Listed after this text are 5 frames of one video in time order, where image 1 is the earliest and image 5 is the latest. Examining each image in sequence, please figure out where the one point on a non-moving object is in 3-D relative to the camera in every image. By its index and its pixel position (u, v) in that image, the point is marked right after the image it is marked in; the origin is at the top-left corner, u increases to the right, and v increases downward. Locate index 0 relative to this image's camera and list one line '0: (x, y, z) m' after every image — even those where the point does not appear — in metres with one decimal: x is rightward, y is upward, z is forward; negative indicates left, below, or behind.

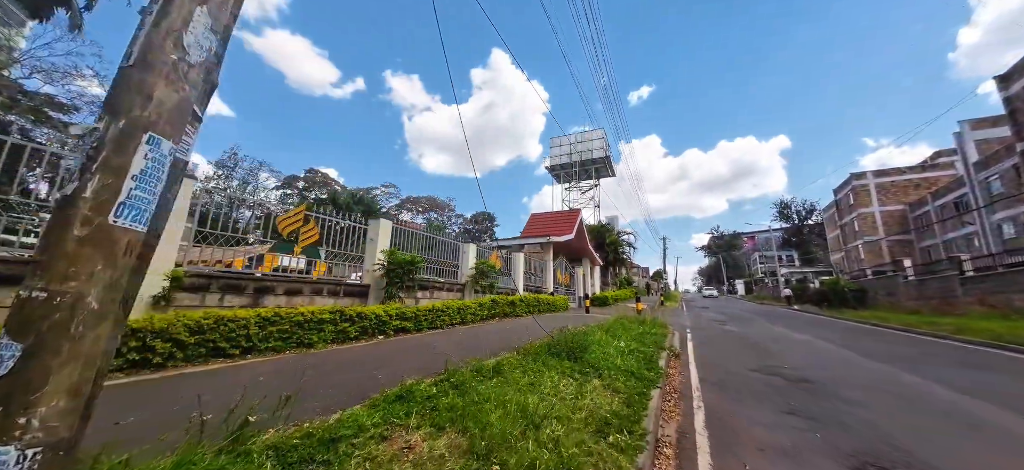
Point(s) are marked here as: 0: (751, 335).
0: (+8.4, -3.4, +11.9) m
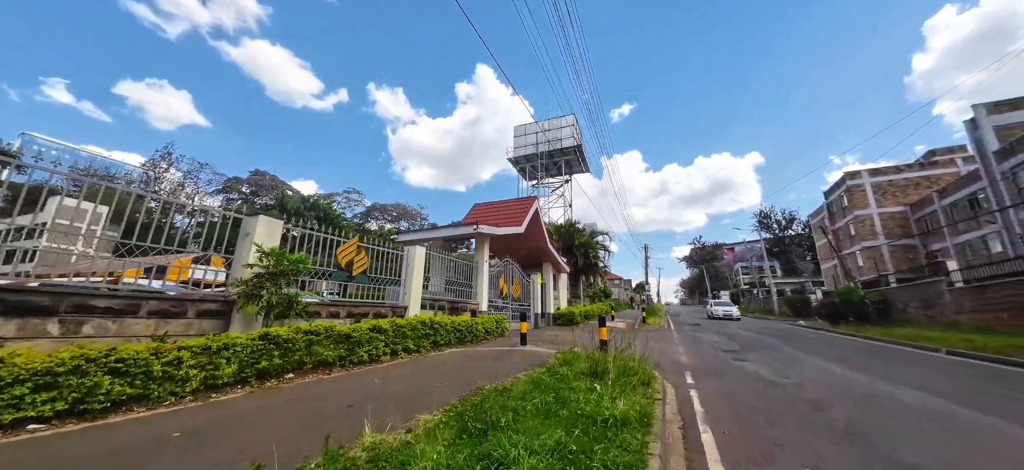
0: (+5.8, -2.9, +6.9) m
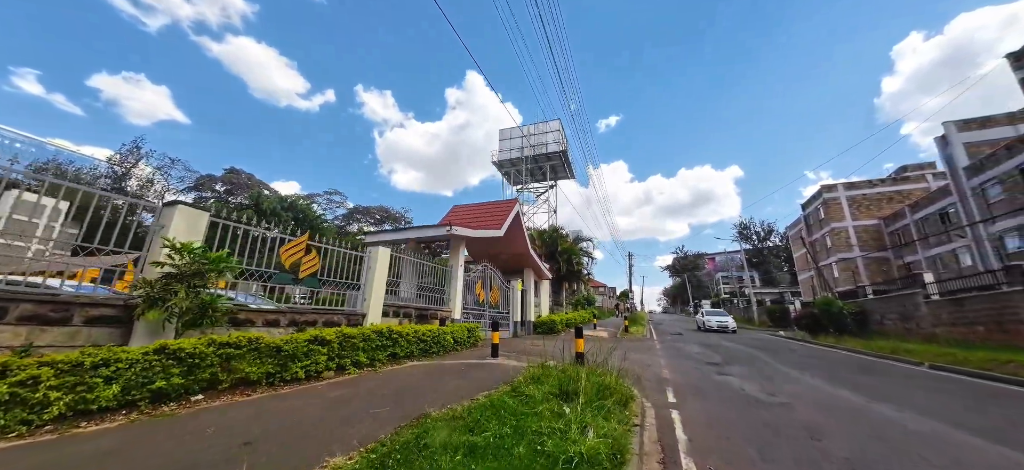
0: (+5.1, -3.0, +6.5) m
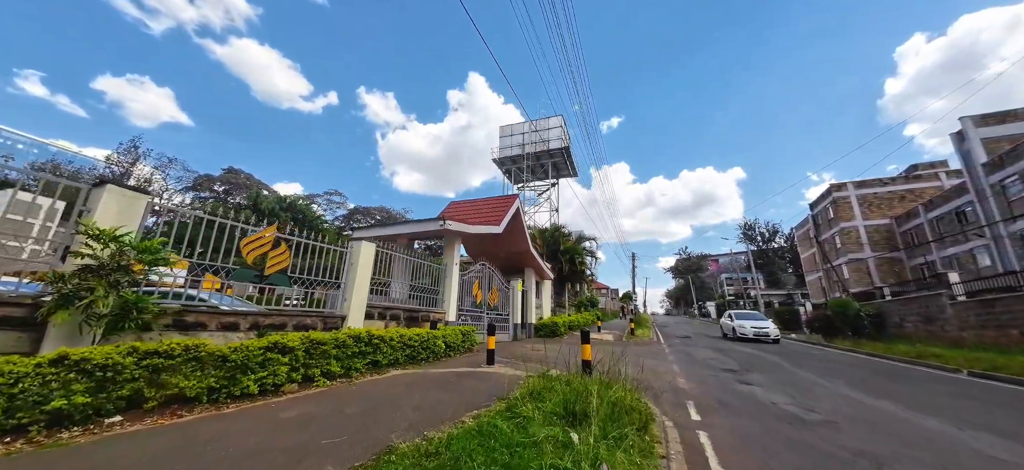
0: (+5.1, -2.9, +5.7) m
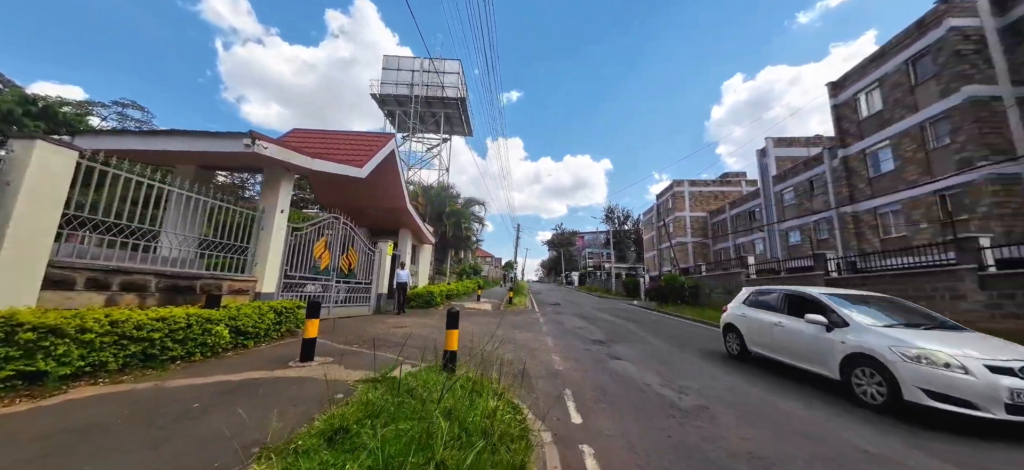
0: (+2.8, -2.4, +5.4) m
